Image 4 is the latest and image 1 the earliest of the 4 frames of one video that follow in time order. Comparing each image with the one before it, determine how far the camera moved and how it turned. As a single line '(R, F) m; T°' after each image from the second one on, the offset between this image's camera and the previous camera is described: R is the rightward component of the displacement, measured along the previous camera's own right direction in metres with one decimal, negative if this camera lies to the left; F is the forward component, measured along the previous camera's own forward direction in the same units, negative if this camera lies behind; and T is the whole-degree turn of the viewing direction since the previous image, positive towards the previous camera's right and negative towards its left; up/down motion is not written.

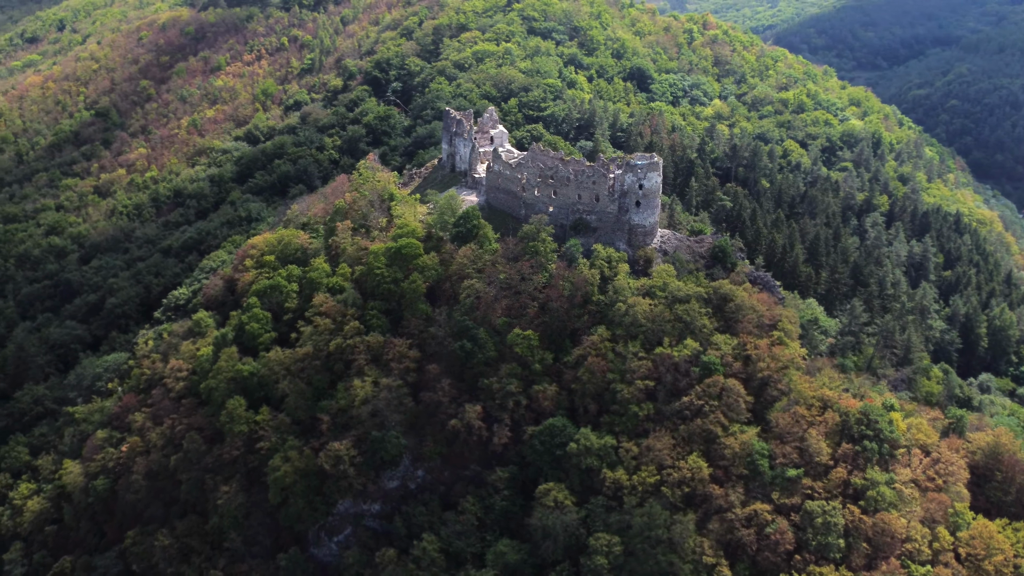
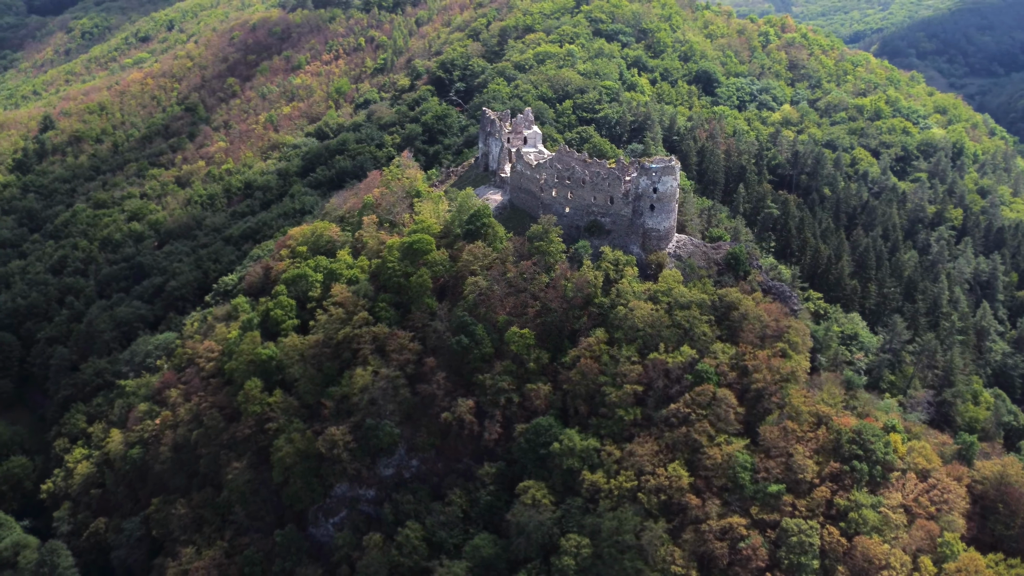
(+5.2, -0.1) m; -7°
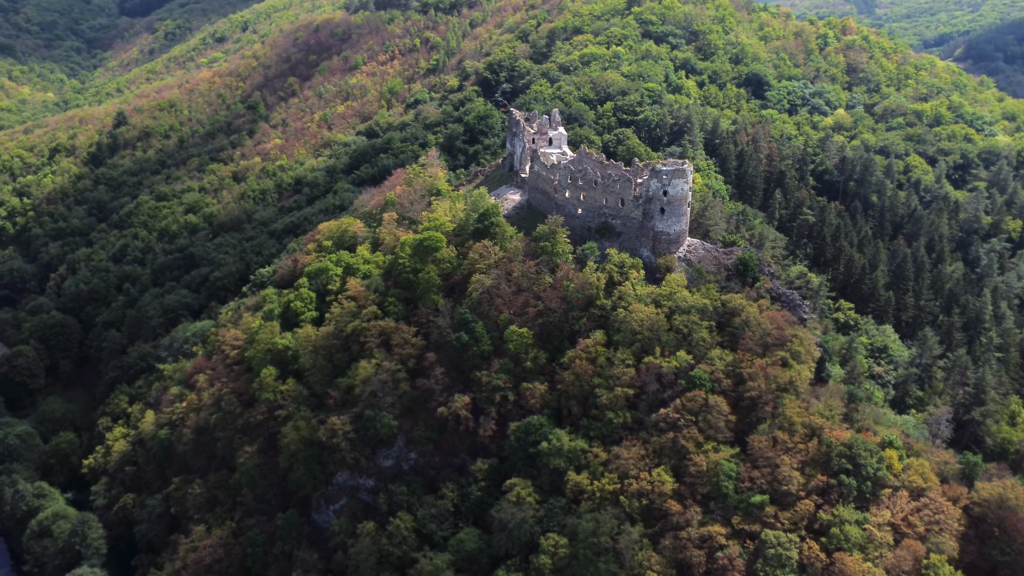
(+3.8, -0.2) m; -5°
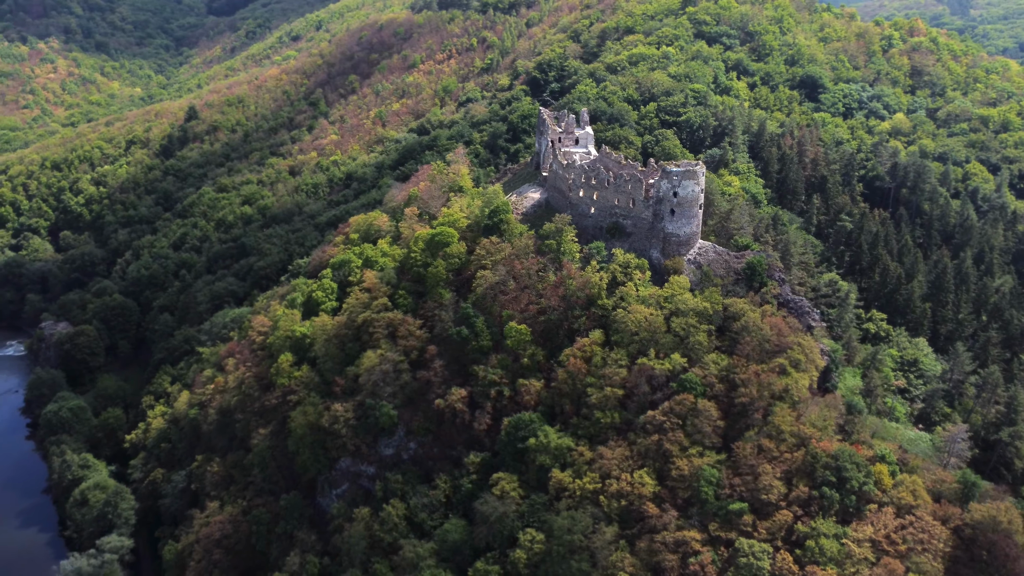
(+4.0, -0.2) m; -5°
